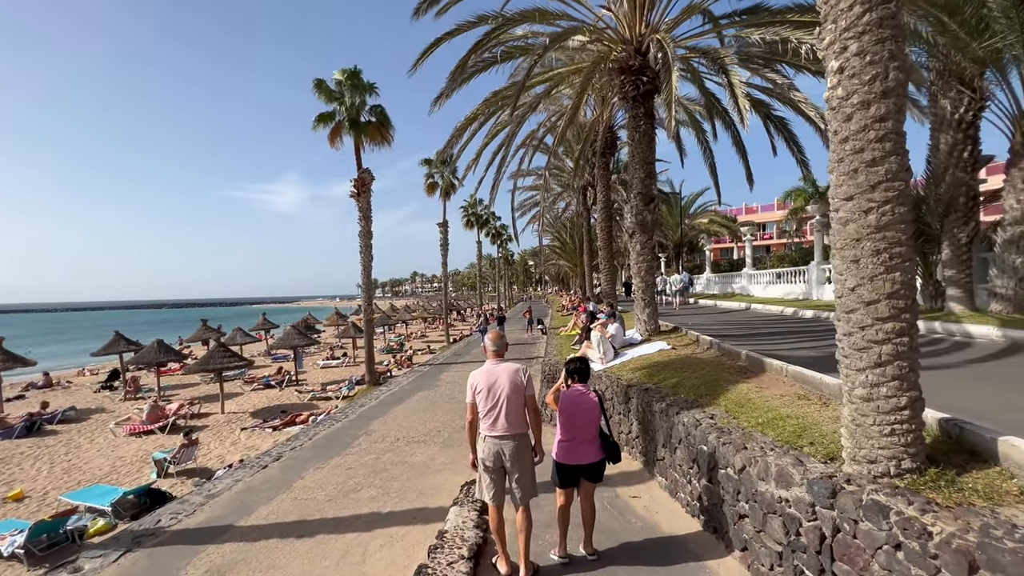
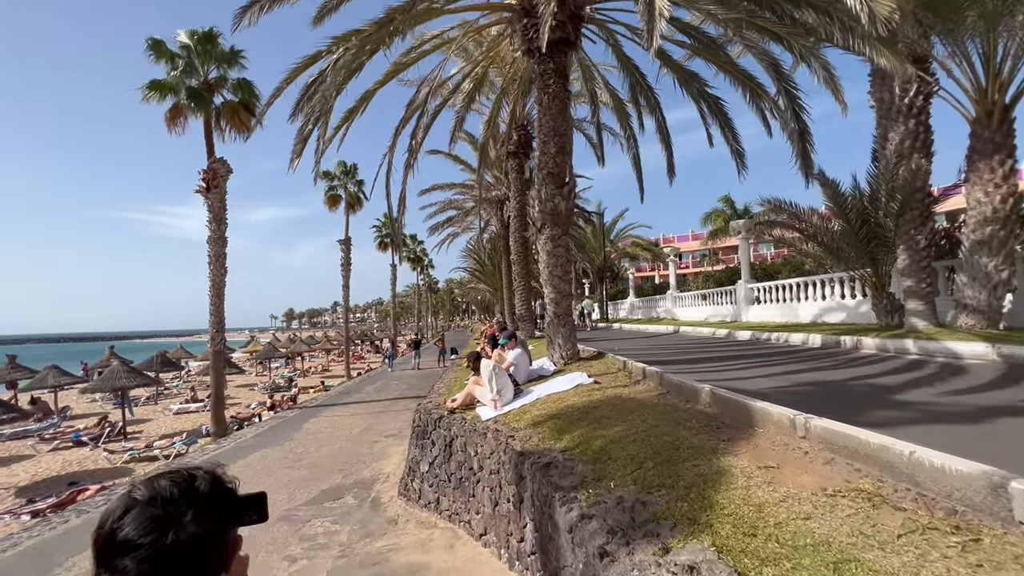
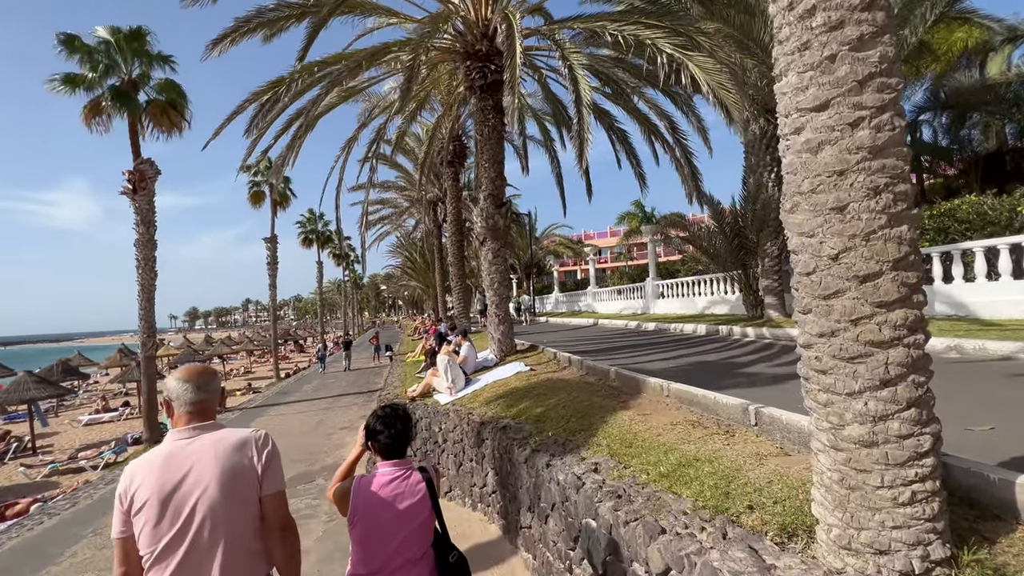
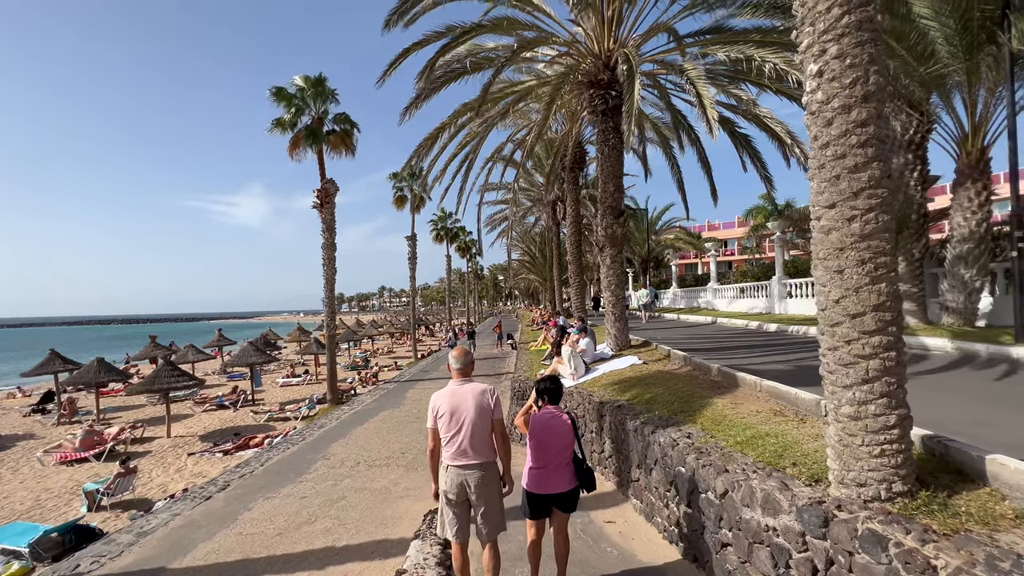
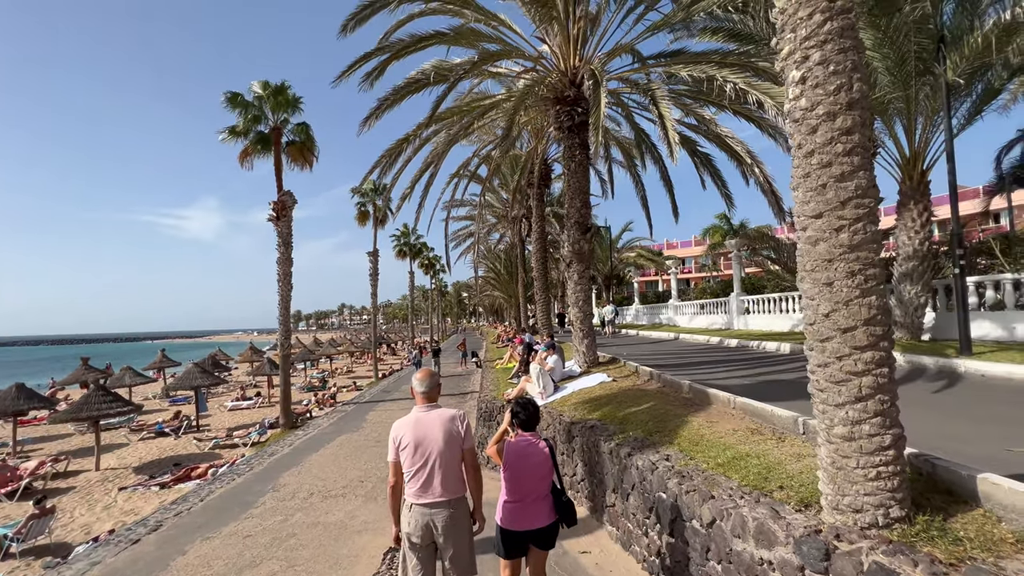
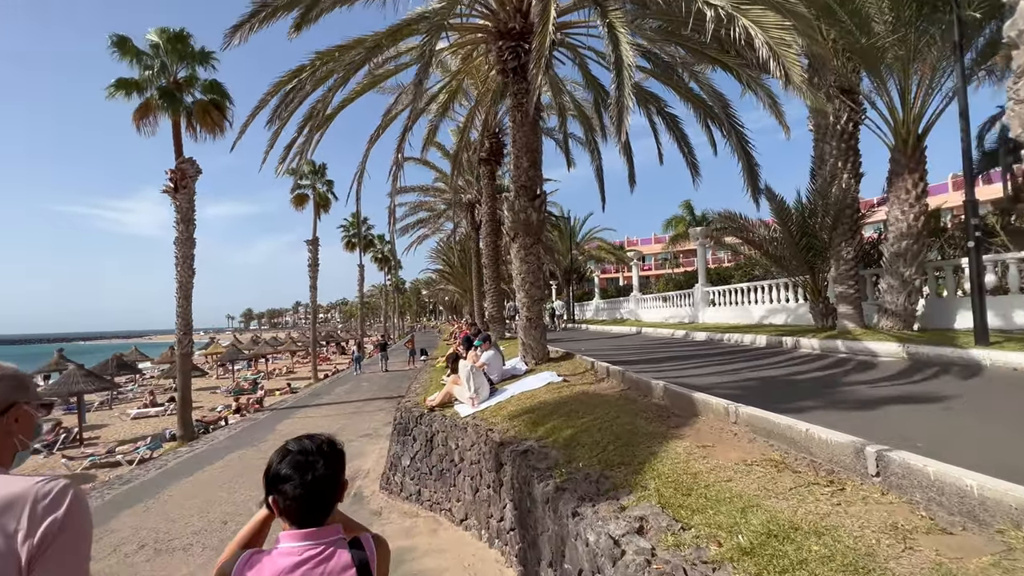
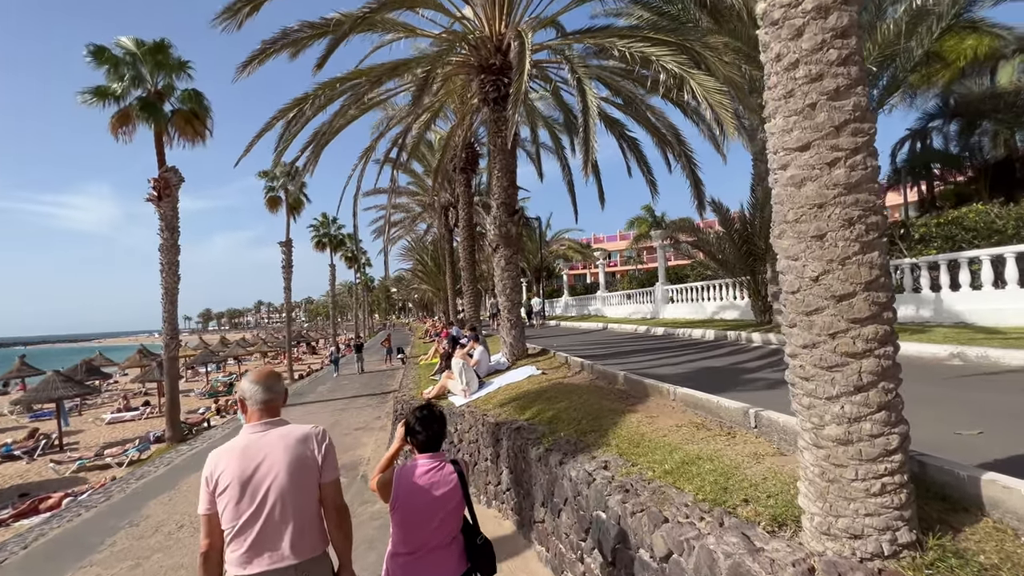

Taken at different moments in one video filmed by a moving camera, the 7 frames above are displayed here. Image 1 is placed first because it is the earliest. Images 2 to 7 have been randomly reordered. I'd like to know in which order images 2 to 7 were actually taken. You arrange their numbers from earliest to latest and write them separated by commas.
4, 5, 7, 3, 6, 2
